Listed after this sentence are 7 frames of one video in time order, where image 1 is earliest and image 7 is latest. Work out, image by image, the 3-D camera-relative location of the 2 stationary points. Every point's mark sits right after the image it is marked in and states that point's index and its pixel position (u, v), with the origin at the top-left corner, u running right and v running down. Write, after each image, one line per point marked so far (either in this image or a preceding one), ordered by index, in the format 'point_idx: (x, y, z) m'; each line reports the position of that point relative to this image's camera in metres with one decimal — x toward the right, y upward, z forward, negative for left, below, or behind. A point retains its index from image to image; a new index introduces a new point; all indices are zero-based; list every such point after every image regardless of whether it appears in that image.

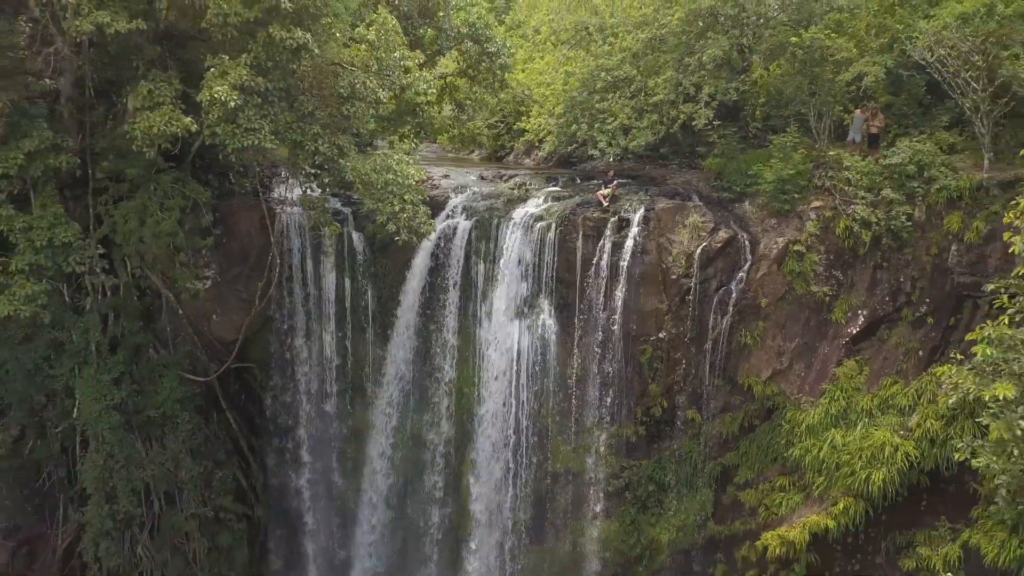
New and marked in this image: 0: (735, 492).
0: (+3.5, -3.2, +9.4) m
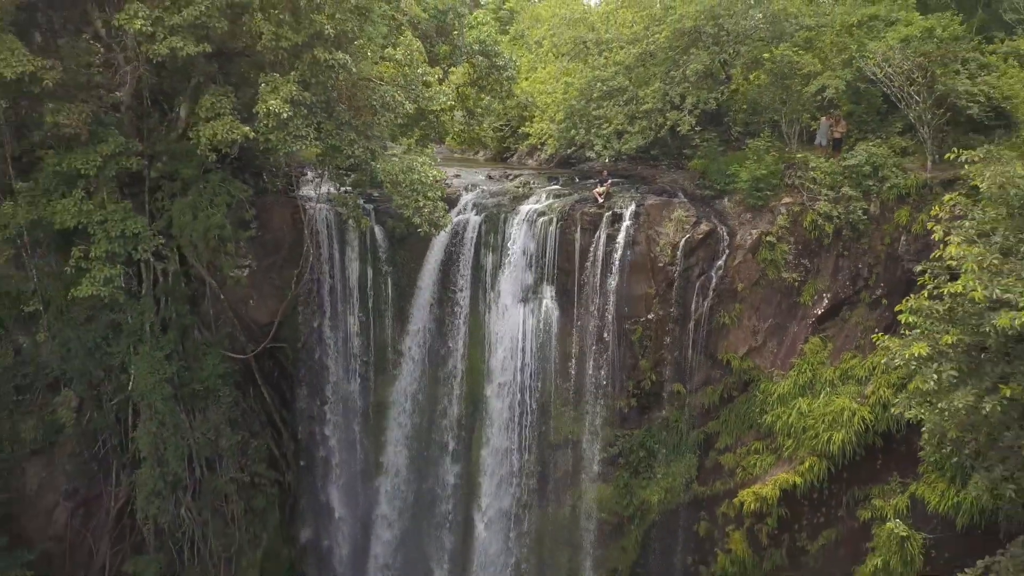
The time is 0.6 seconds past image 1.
0: (+3.6, -3.0, +10.6) m
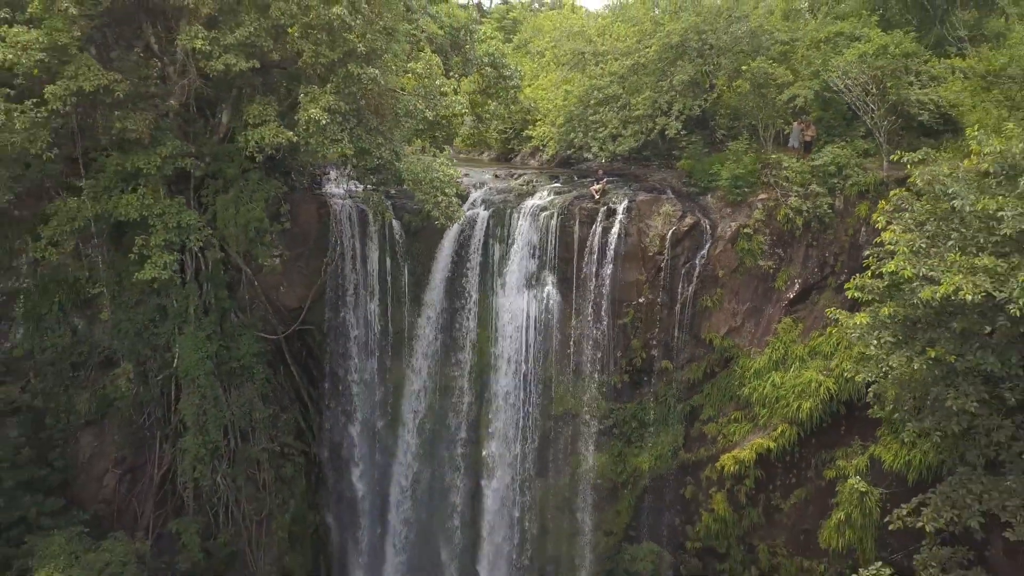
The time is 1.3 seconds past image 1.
0: (+3.7, -2.7, +11.8) m
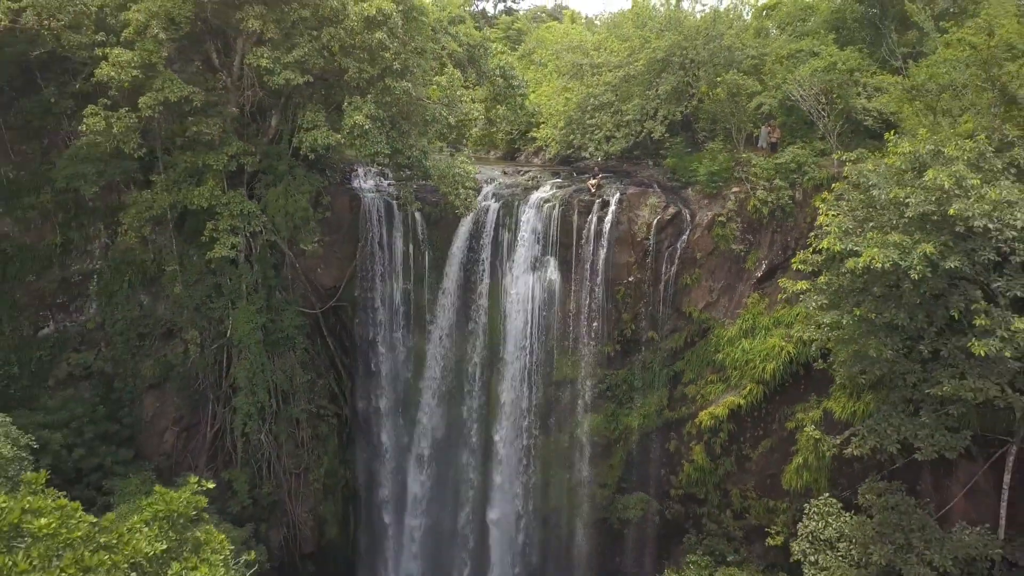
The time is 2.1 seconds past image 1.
0: (+3.9, -2.3, +13.7) m
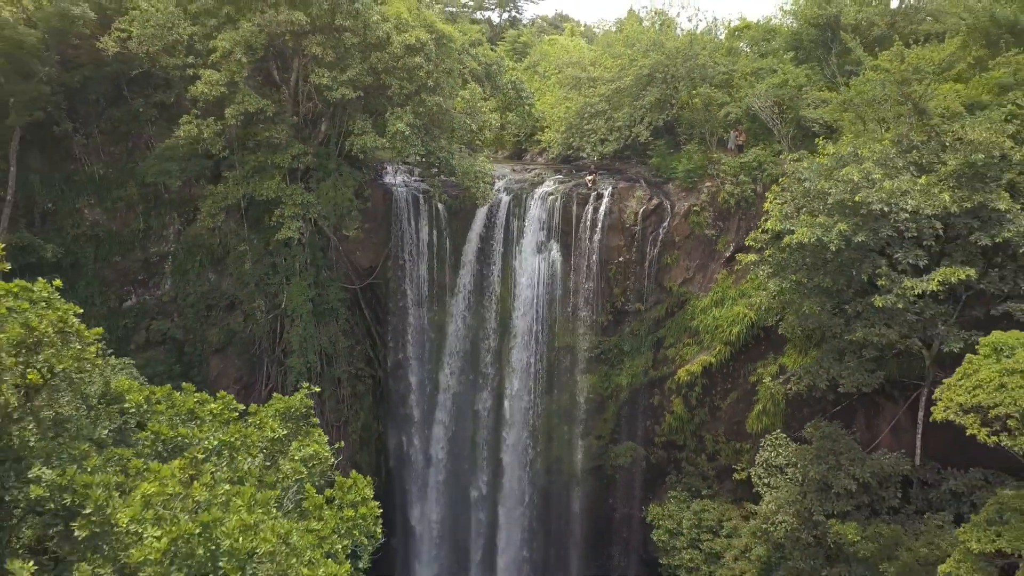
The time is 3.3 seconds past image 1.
0: (+4.2, -1.7, +16.3) m
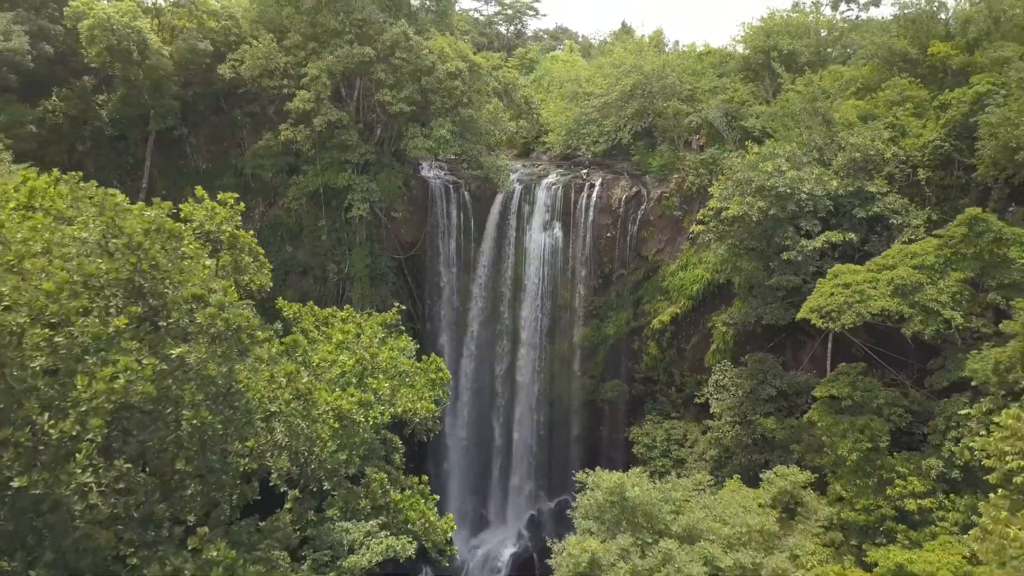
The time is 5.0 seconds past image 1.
0: (+4.6, -0.6, +20.9) m
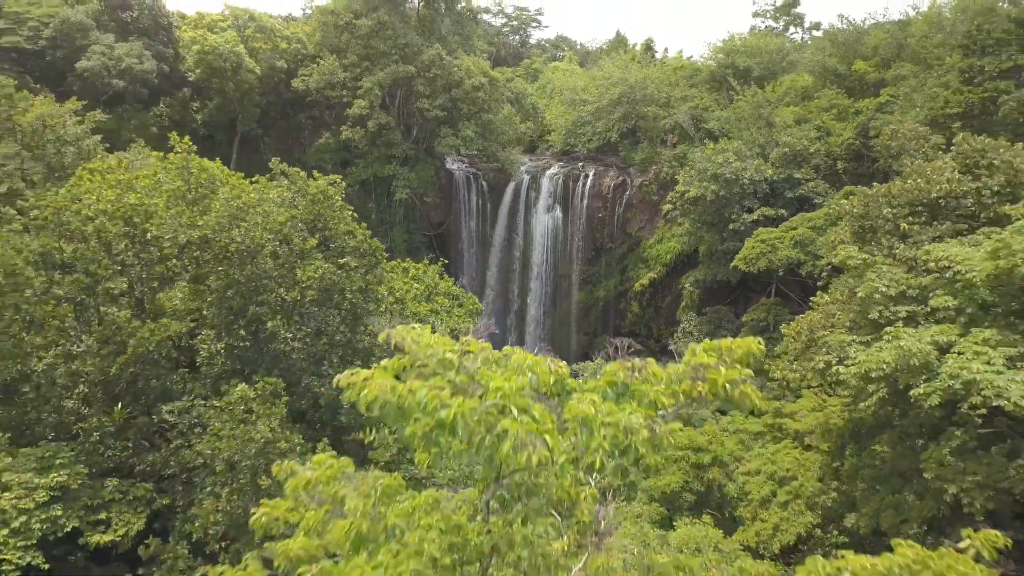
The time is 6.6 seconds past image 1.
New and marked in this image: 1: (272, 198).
0: (+5.0, +0.6, +25.8) m
1: (-4.8, +1.8, +12.0) m
